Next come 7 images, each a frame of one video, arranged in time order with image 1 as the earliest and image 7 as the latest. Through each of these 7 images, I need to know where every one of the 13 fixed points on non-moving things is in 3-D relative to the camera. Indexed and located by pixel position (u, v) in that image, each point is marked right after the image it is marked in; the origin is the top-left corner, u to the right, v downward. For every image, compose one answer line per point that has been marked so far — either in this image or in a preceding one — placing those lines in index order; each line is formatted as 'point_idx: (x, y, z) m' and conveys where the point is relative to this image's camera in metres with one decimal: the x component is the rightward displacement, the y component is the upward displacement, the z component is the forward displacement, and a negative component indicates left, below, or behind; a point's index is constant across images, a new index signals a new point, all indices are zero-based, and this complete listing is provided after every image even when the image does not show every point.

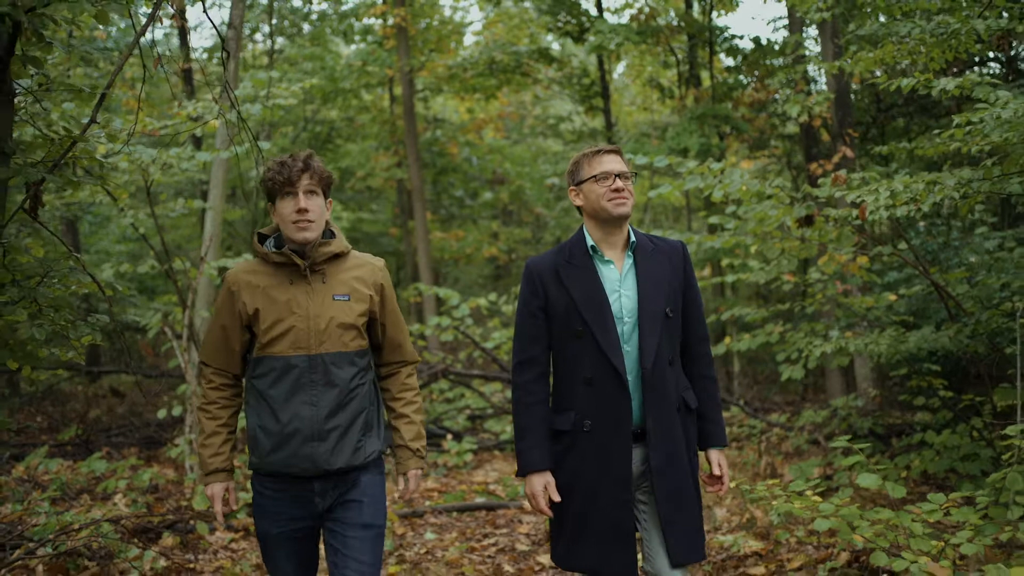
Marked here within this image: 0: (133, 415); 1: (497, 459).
0: (-4.3, -1.4, +9.2) m
1: (-0.2, -1.7, +8.2) m
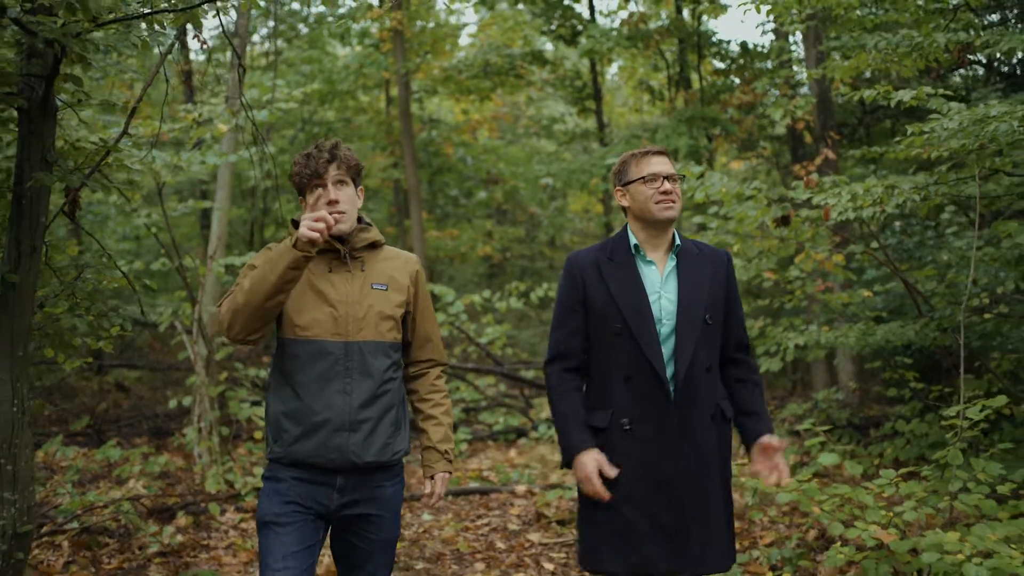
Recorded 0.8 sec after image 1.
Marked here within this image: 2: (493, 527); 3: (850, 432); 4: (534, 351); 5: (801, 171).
0: (-4.4, -1.4, +9.6) m
1: (-0.2, -1.7, +8.5) m
2: (-0.1, -1.6, +5.6) m
3: (+3.4, -1.4, +8.2) m
4: (+0.4, -1.0, +13.5) m
5: (+3.5, +1.4, +9.9) m
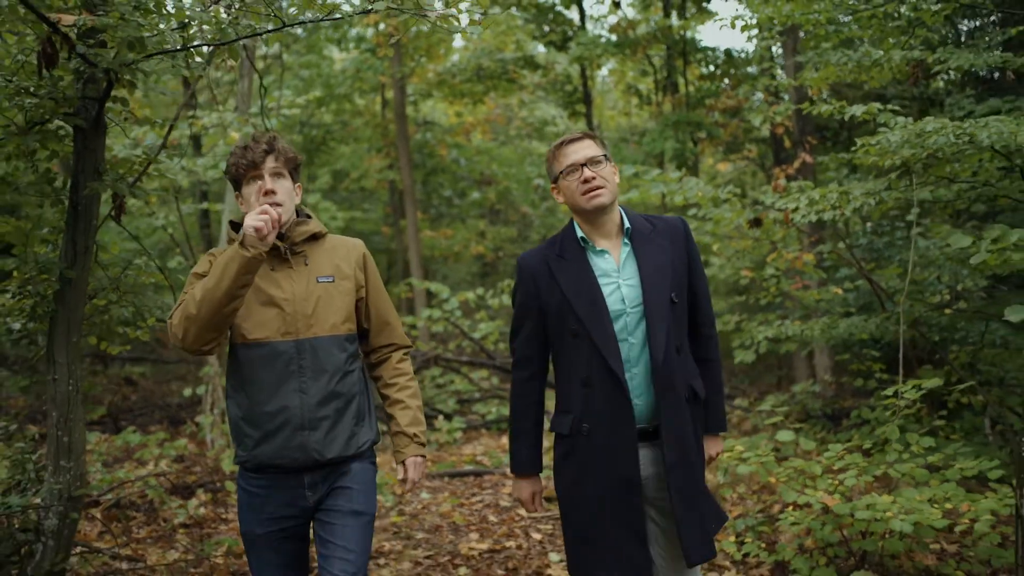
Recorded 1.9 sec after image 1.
0: (-4.4, -1.4, +10.0) m
1: (-0.3, -1.6, +9.0) m
2: (-0.2, -1.6, +6.1) m
3: (+3.3, -1.4, +8.7) m
4: (+0.2, -1.0, +14.0) m
5: (+3.4, +1.5, +10.5) m
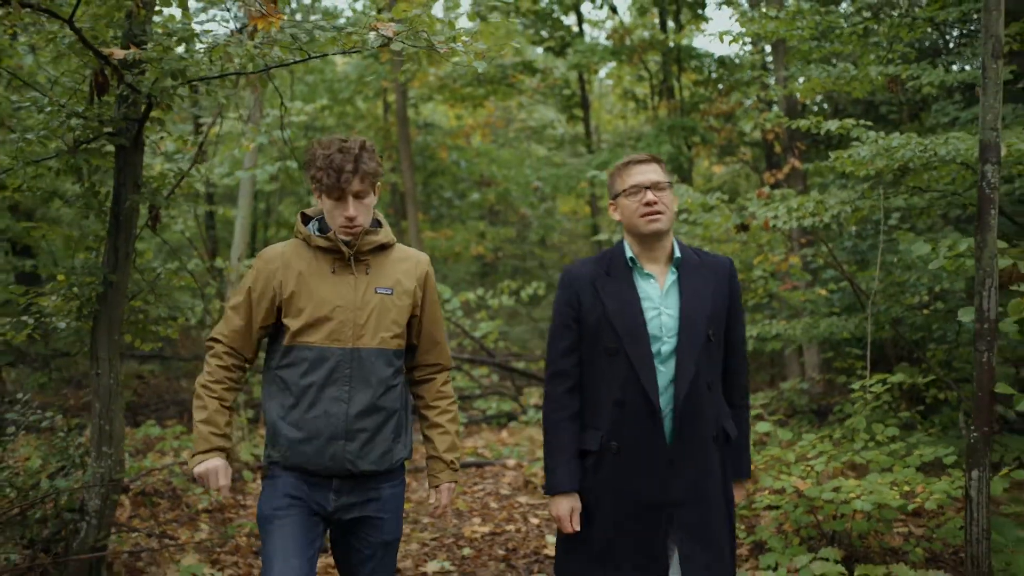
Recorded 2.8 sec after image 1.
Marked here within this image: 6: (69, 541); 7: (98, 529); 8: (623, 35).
0: (-4.5, -1.4, +10.4) m
1: (-0.3, -1.6, +9.4) m
2: (-0.2, -1.6, +6.5) m
3: (+3.3, -1.4, +9.1) m
4: (+0.2, -1.0, +14.4) m
5: (+3.4, +1.5, +10.9) m
6: (-2.3, -1.3, +4.2) m
7: (-2.1, -1.2, +4.2) m
8: (+2.0, +4.5, +14.6) m
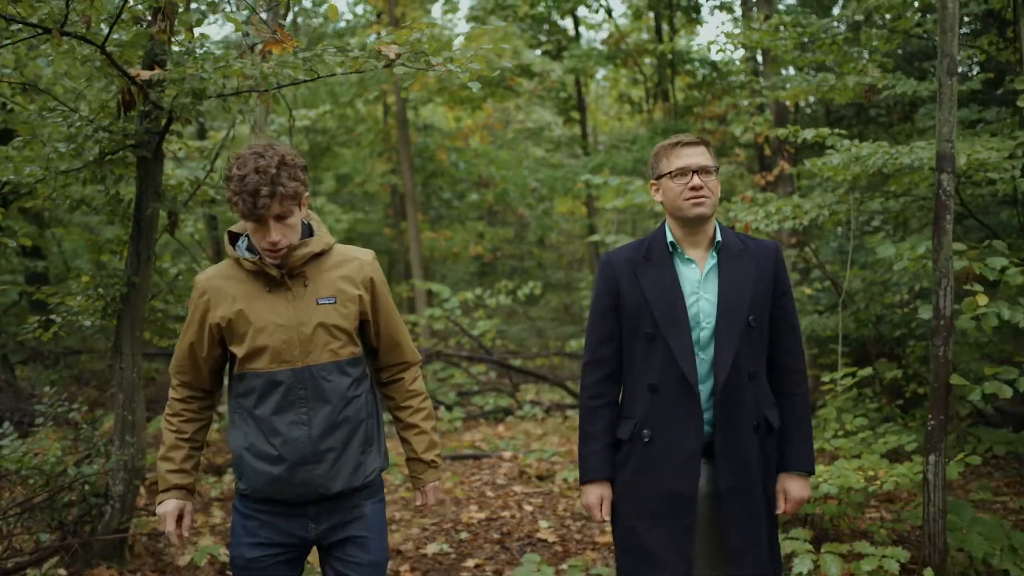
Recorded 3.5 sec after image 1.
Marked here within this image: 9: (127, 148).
0: (-4.5, -1.4, +10.7) m
1: (-0.4, -1.6, +9.7) m
2: (-0.2, -1.6, +6.8) m
3: (+3.3, -1.4, +9.4) m
4: (+0.2, -1.0, +14.7) m
5: (+3.4, +1.5, +11.2) m
6: (-2.3, -1.3, +4.5) m
7: (-2.2, -1.2, +4.5) m
8: (+1.9, +4.5, +15.0) m
9: (-2.0, +0.7, +4.2) m
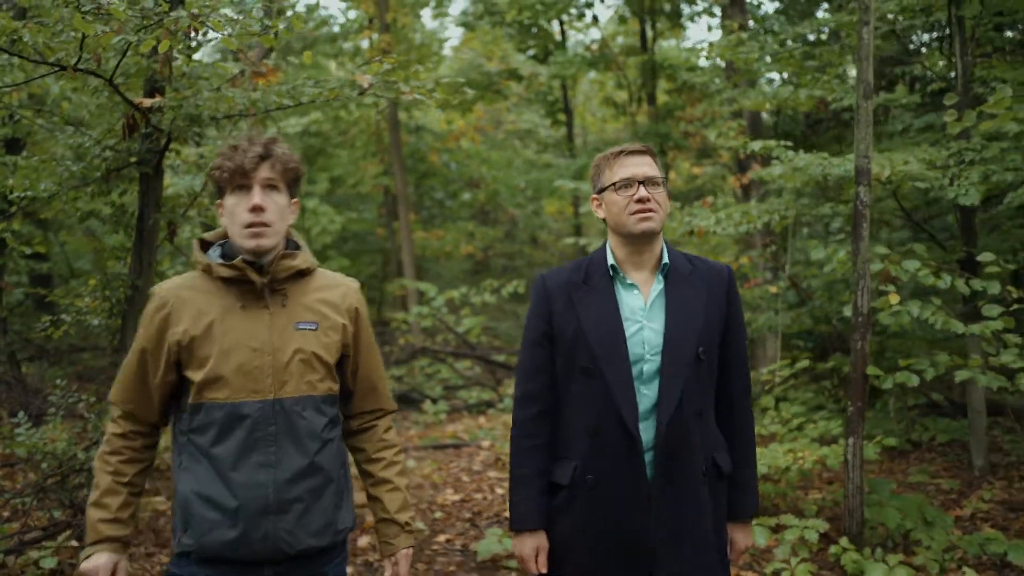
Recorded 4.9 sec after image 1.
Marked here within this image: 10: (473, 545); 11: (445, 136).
0: (-4.7, -1.4, +11.2) m
1: (-0.6, -1.6, +10.2) m
2: (-0.4, -1.6, +7.3) m
3: (+3.0, -1.4, +10.0) m
4: (-0.1, -1.0, +15.2) m
5: (+3.2, +1.5, +11.7) m
6: (-2.5, -1.3, +5.0) m
7: (-2.4, -1.3, +5.0) m
8: (+1.7, +4.6, +15.5) m
9: (-2.2, +0.7, +4.7) m
10: (-0.3, -1.7, +5.4) m
11: (-1.5, +3.4, +18.3) m
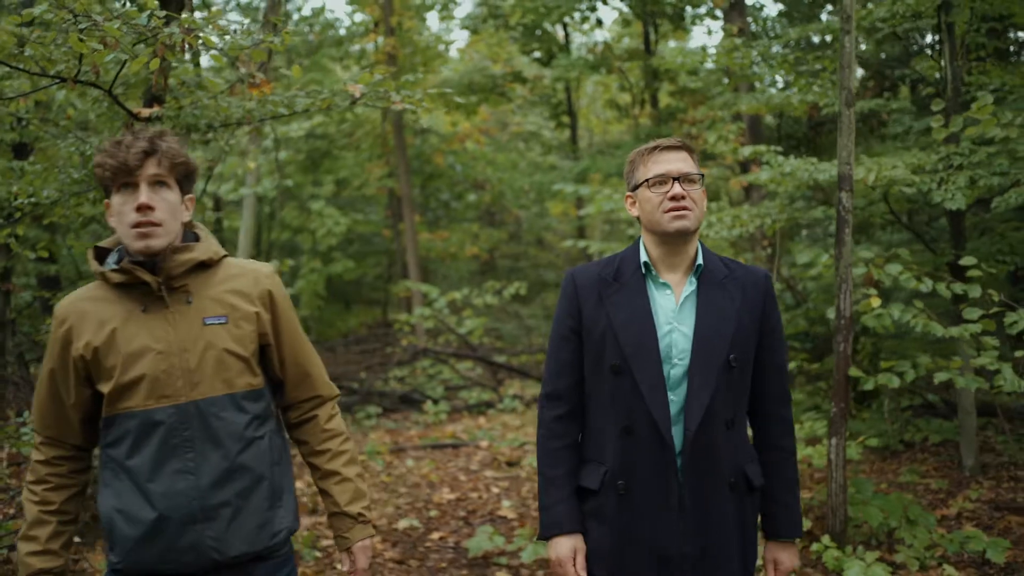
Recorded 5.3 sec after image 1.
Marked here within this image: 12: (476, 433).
0: (-4.7, -1.4, +11.4) m
1: (-0.6, -1.7, +10.4) m
2: (-0.5, -1.6, +7.4) m
3: (+3.0, -1.4, +10.0) m
4: (0.0, -1.0, +15.3) m
5: (+3.2, +1.5, +11.8) m
6: (-2.6, -1.3, +5.2) m
7: (-2.4, -1.3, +5.2) m
8: (+1.7, +4.5, +15.6) m
9: (-2.3, +0.7, +4.9) m
10: (-0.3, -1.7, +5.5) m
11: (-1.4, +3.4, +18.5) m
12: (-0.4, -1.6, +9.0) m
